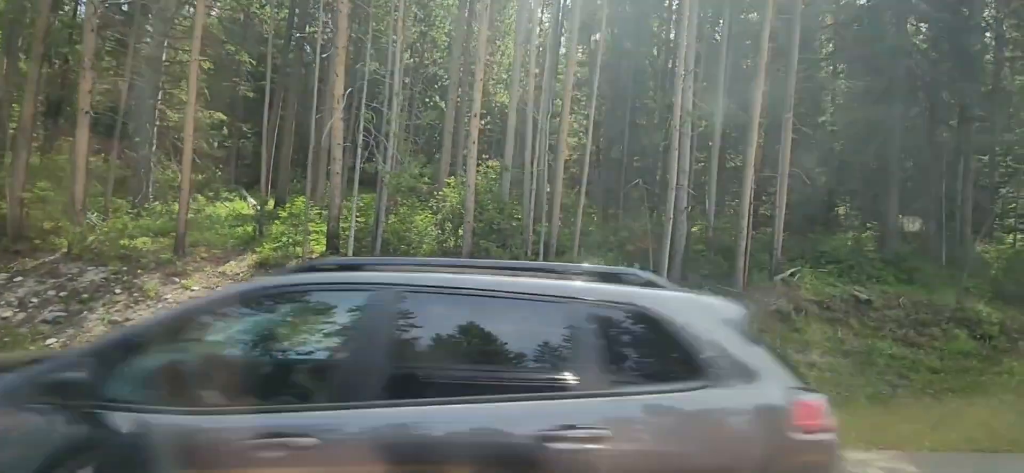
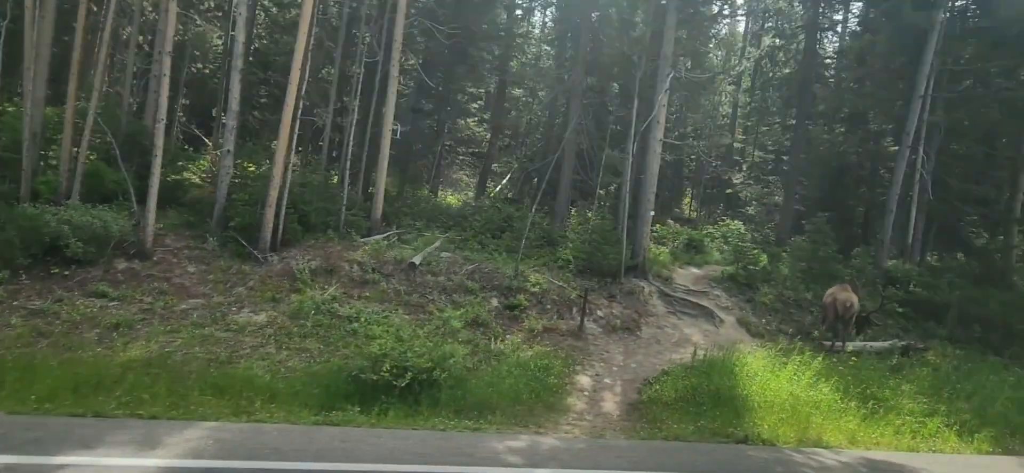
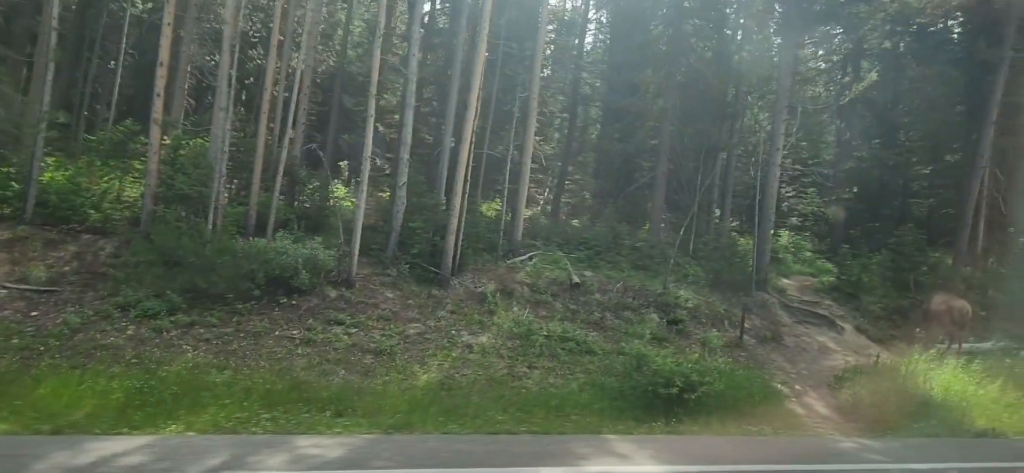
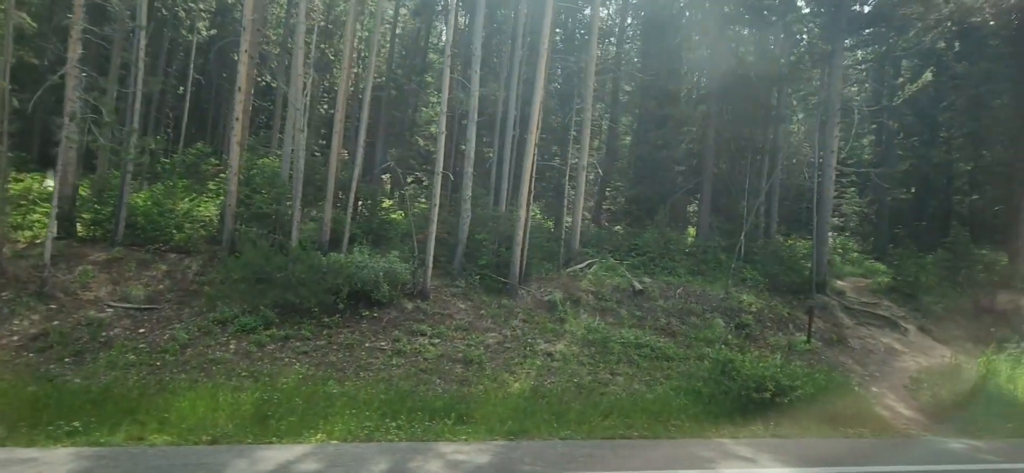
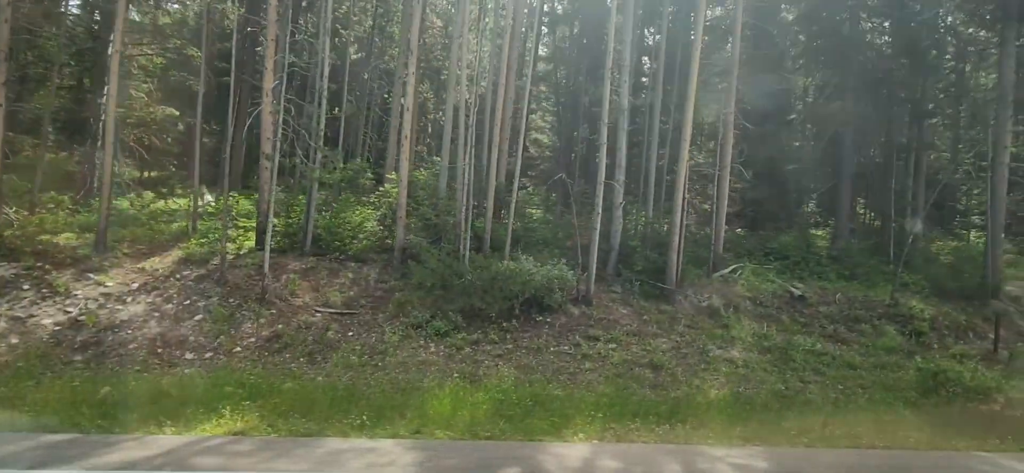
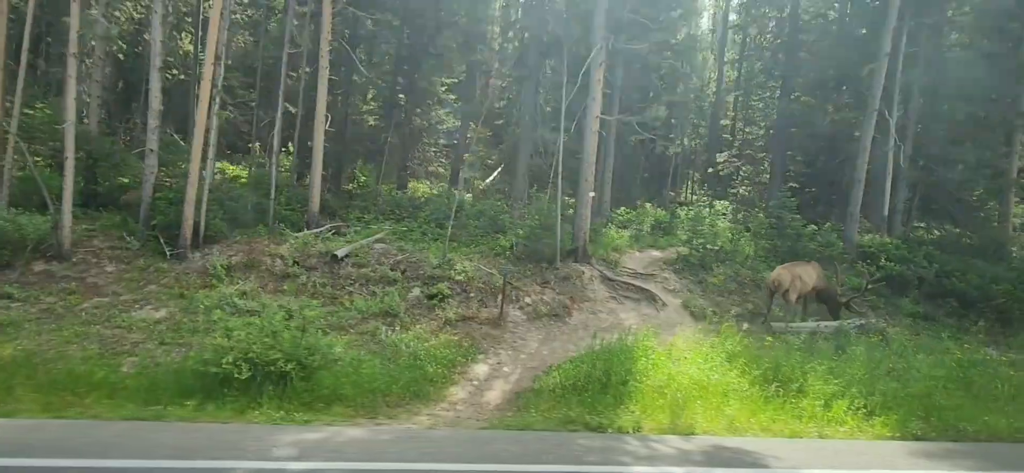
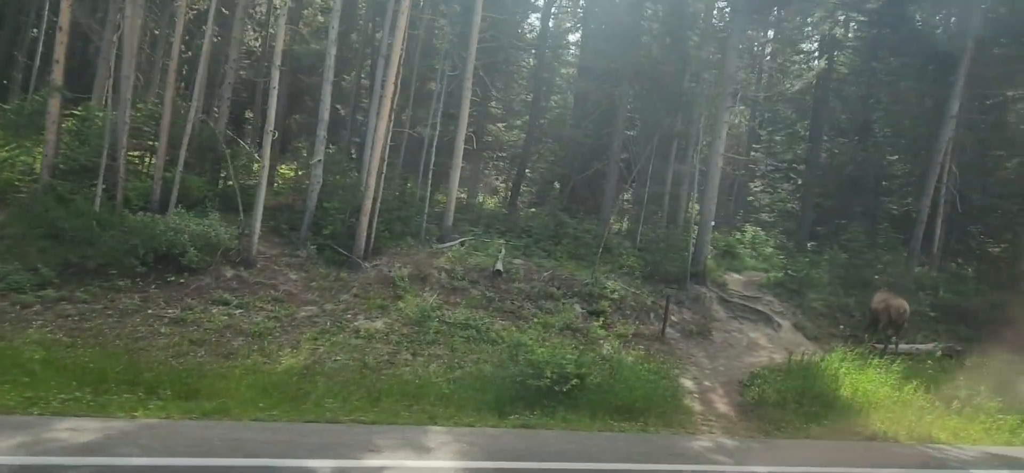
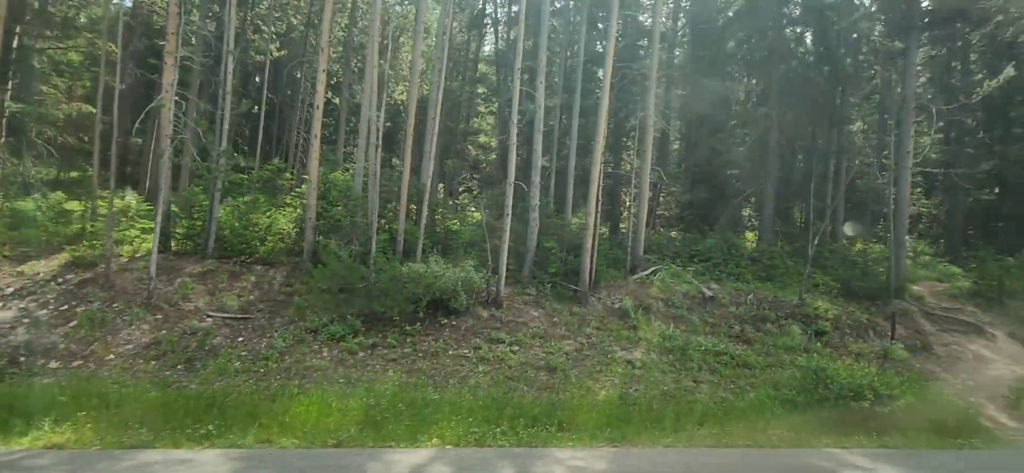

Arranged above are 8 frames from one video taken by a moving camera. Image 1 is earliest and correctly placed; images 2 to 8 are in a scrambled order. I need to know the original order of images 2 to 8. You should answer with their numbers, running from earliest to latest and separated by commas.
5, 8, 4, 3, 7, 2, 6
